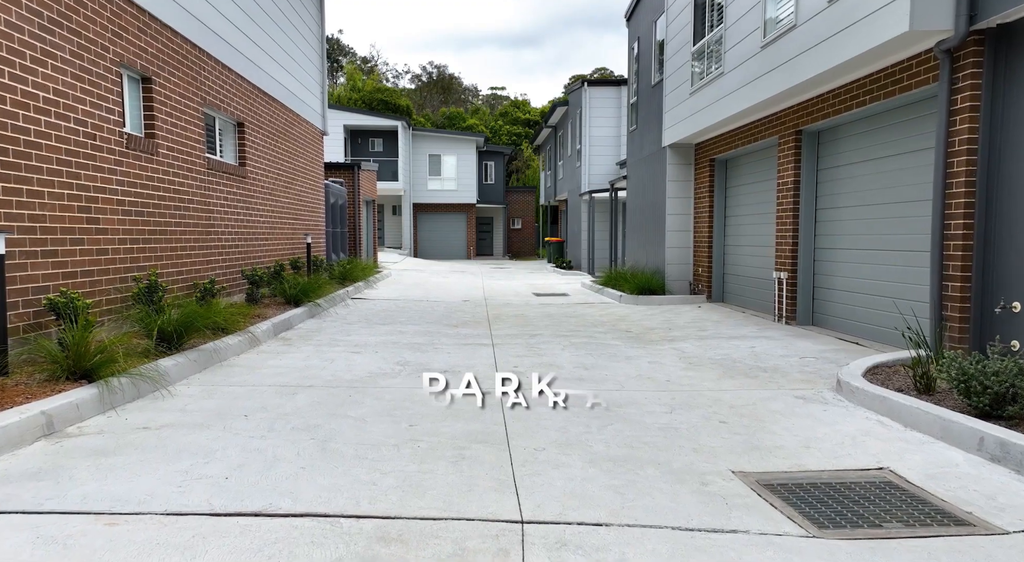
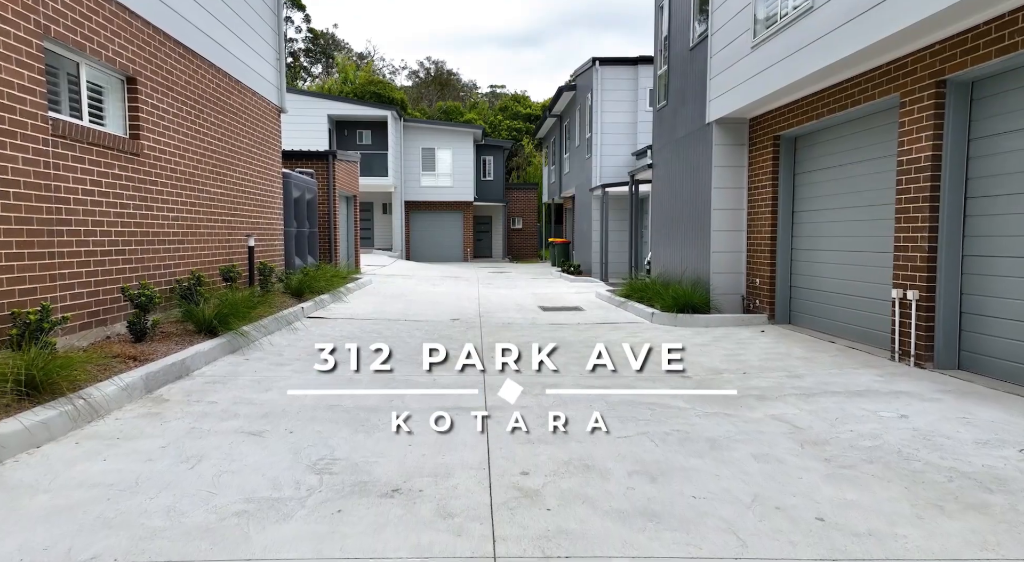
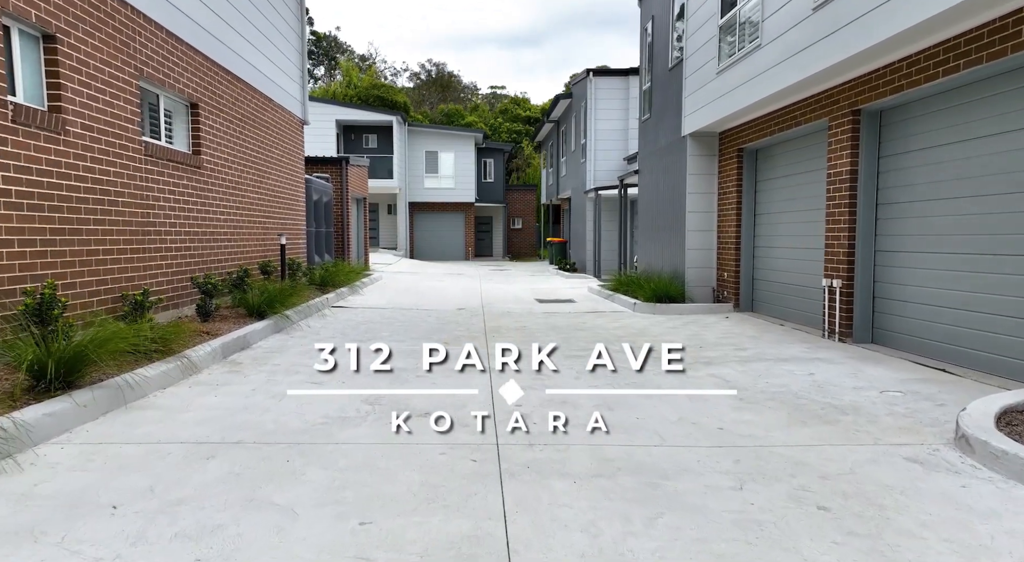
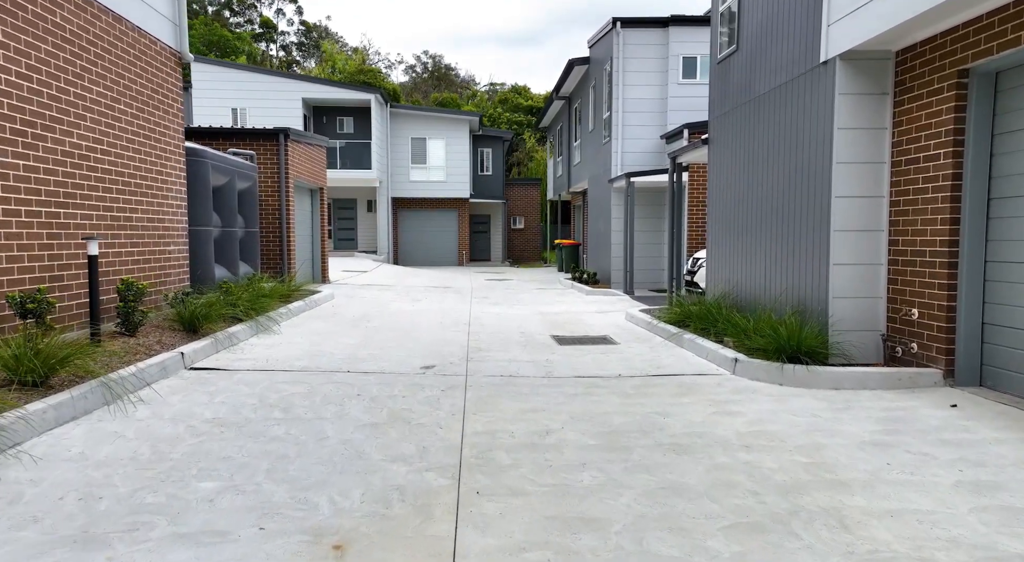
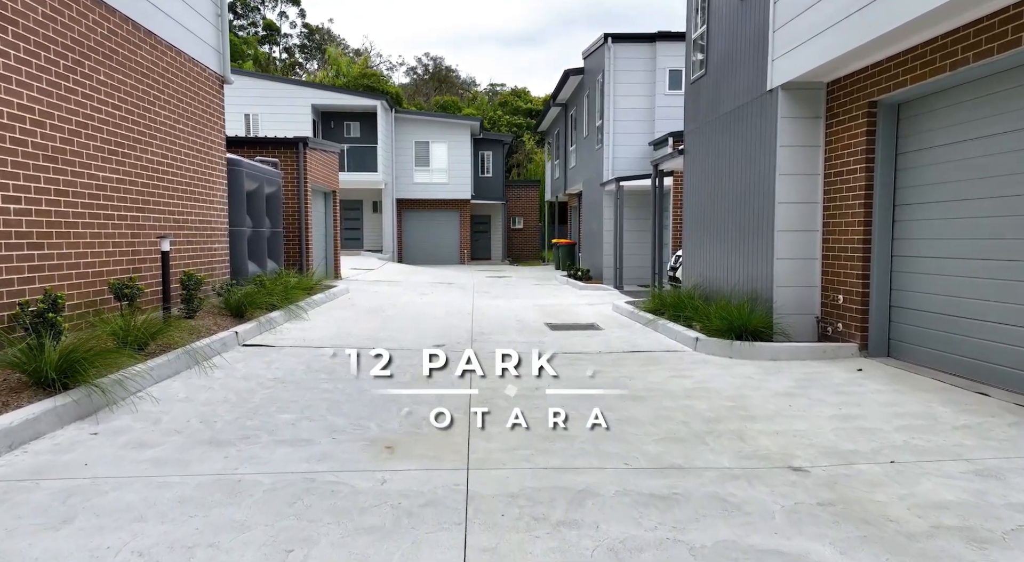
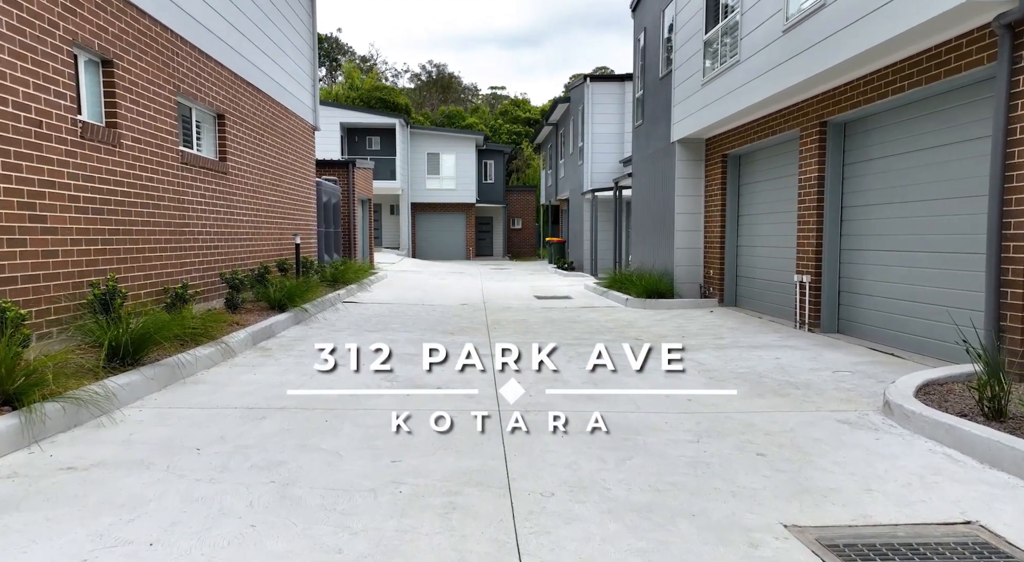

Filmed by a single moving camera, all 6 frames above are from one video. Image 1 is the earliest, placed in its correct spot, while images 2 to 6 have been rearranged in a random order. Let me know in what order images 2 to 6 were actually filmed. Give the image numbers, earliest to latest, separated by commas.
6, 3, 2, 5, 4
